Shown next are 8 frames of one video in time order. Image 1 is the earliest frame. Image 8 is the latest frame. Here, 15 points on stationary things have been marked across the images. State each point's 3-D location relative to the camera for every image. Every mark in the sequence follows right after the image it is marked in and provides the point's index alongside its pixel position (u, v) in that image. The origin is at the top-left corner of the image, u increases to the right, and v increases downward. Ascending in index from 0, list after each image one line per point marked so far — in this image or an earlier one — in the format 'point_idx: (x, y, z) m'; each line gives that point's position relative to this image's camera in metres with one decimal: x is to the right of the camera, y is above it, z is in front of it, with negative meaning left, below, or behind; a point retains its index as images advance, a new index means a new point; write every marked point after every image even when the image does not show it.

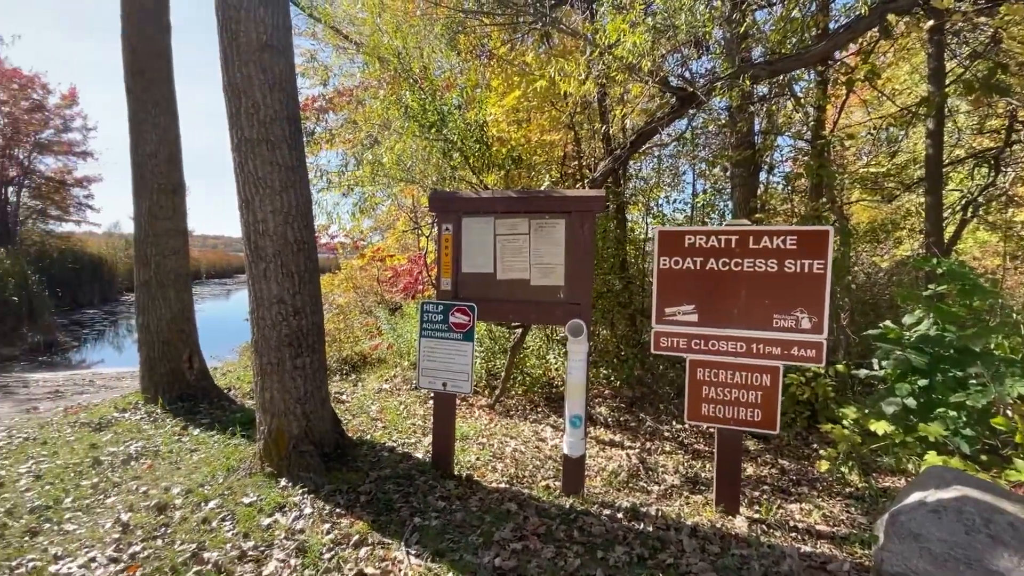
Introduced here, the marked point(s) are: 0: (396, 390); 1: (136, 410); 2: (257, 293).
0: (-1.5, -1.3, +6.2) m
1: (-4.1, -1.3, +5.3) m
2: (-1.8, 0.0, +3.4) m
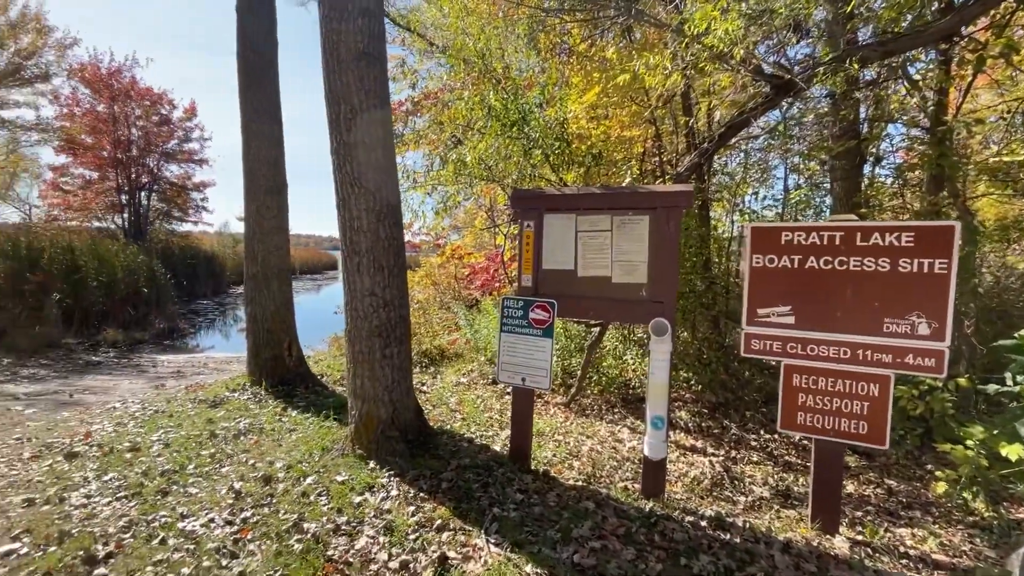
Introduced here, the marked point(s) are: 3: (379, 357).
0: (-0.5, -1.3, +6.3) m
1: (-3.2, -1.2, +5.9) m
2: (-1.2, 0.0, +3.6) m
3: (-1.0, -0.5, +3.6) m
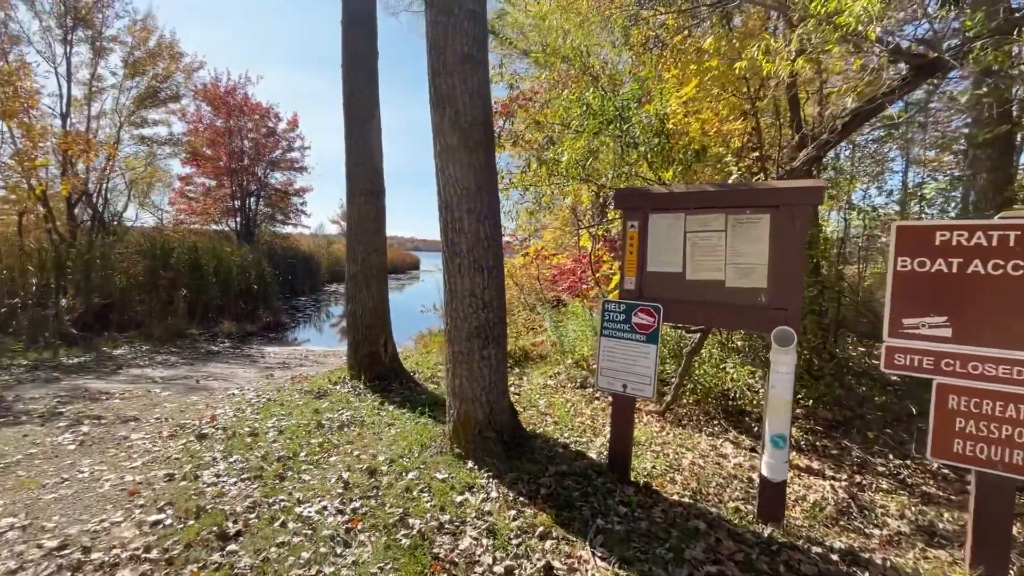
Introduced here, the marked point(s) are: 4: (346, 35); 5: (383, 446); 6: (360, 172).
0: (+0.6, -1.3, +6.2) m
1: (-2.1, -1.2, +6.2) m
2: (-0.5, 0.0, +3.7) m
3: (-0.3, -0.5, +3.7) m
4: (-2.1, +3.2, +6.2) m
5: (-1.1, -1.3, +4.1) m
6: (-2.0, +1.5, +6.3) m
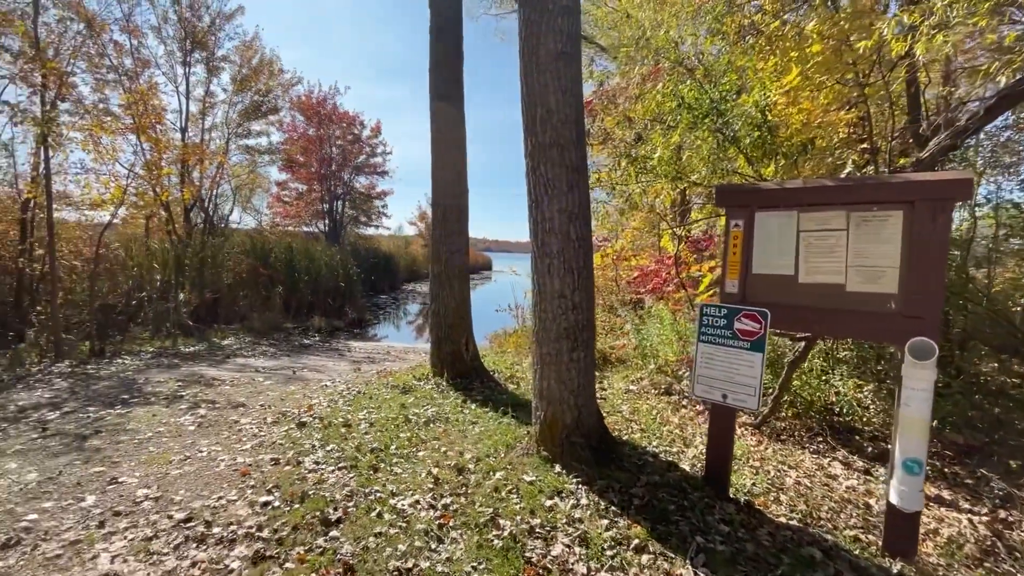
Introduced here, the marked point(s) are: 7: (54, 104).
0: (+1.6, -1.3, +6.0) m
1: (-1.1, -1.2, +6.4) m
2: (+0.2, 0.0, +3.6) m
3: (+0.4, -0.5, +3.6) m
4: (-1.0, +3.2, +6.4) m
5: (-0.4, -1.3, +4.2) m
6: (-0.9, +1.5, +6.4) m
7: (-9.7, +3.9, +10.2) m
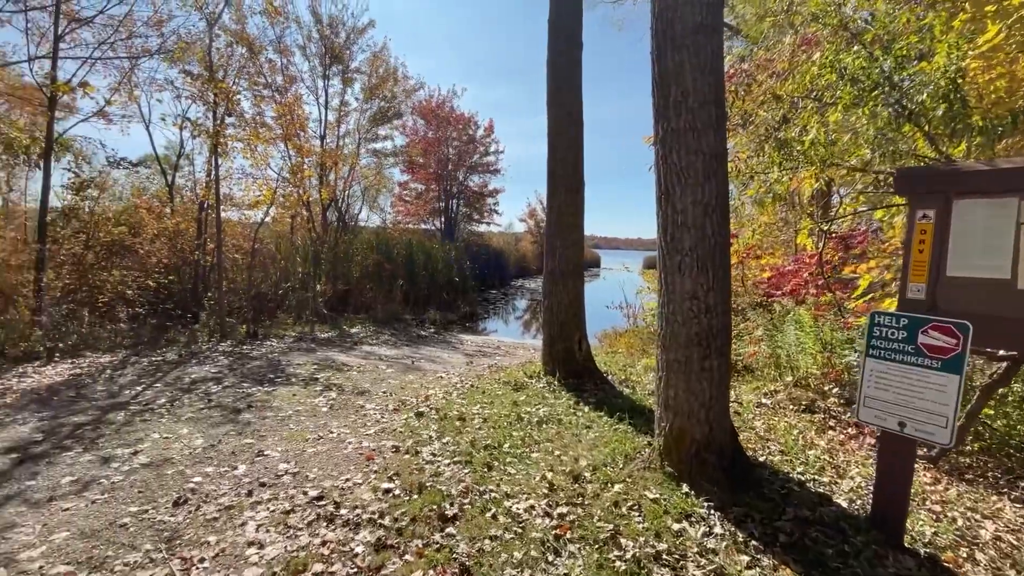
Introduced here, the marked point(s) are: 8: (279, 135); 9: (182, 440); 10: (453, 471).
0: (+2.9, -1.3, +5.3) m
1: (+0.4, -1.2, +6.3) m
2: (+1.1, 0.0, +3.3) m
3: (+1.2, -0.5, +3.2) m
4: (+0.5, +3.3, +6.2) m
5: (+0.6, -1.3, +4.0) m
6: (+0.6, +1.5, +6.3) m
7: (-7.0, +4.1, +11.9) m
8: (-6.0, +3.9, +12.4) m
9: (-3.0, -1.4, +4.4) m
10: (-0.5, -1.4, +3.7) m
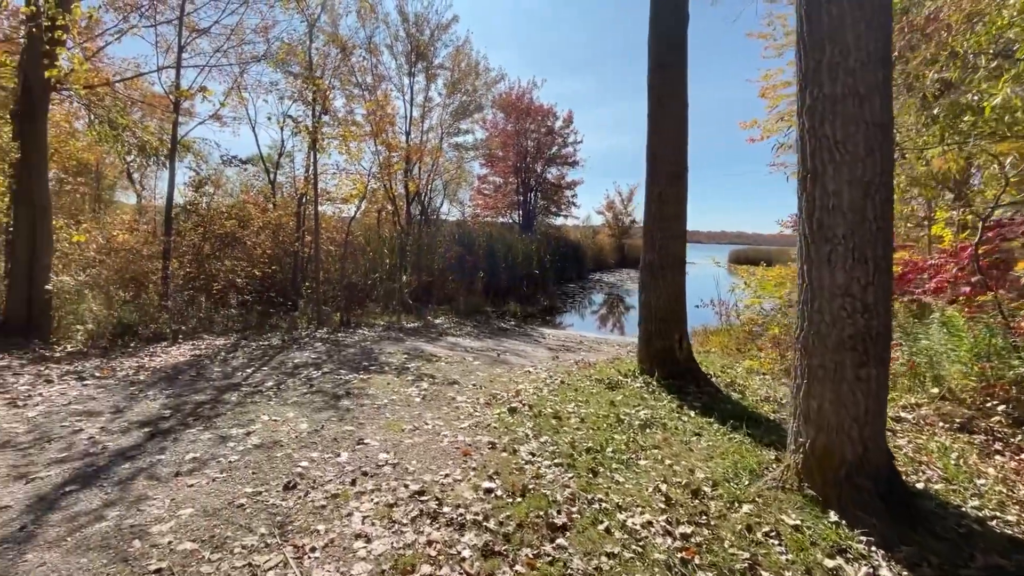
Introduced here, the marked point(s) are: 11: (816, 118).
0: (+3.9, -1.3, +4.6) m
1: (+1.5, -1.1, +5.9) m
2: (+1.8, 0.0, +2.8) m
3: (+1.9, -0.5, +2.8) m
4: (+1.7, +3.3, +5.8) m
5: (+1.4, -1.3, +3.6) m
6: (+1.8, +1.6, +5.8) m
7: (-4.9, +4.4, +12.5) m
8: (-3.8, +4.2, +12.9) m
9: (-2.1, -1.3, +4.6) m
10: (+0.3, -1.3, +3.5) m
11: (+1.7, +1.0, +2.8) m
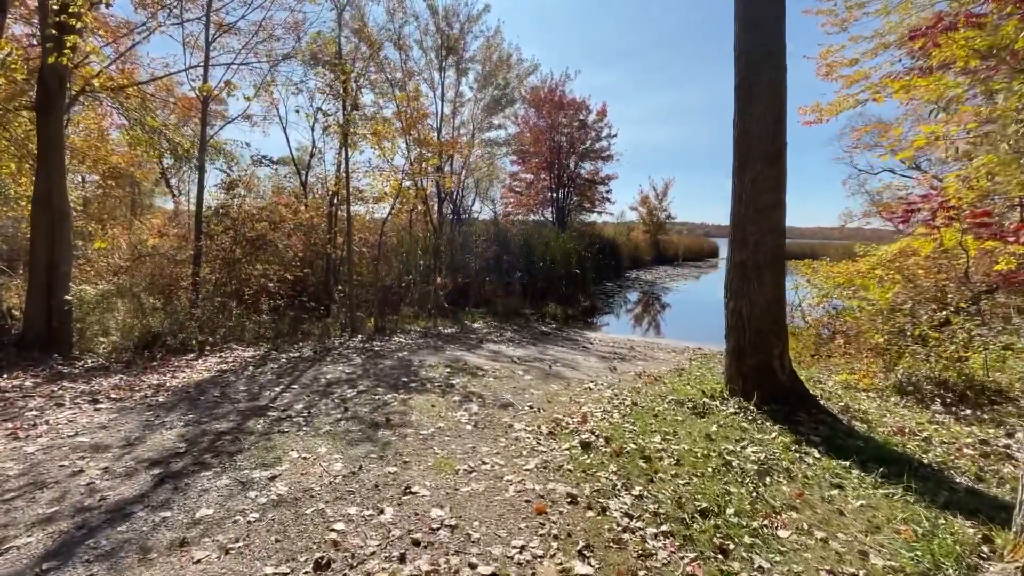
0: (+4.5, -1.3, +3.5) m
1: (+2.2, -1.1, +5.0) m
2: (+2.2, 0.0, +1.9) m
3: (+2.4, -0.6, +1.8) m
4: (+2.3, +3.3, +4.8) m
5: (+1.9, -1.3, +2.6) m
6: (+2.4, +1.6, +4.8) m
7: (-3.9, +4.3, +11.8) m
8: (-2.8, +4.1, +12.2) m
9: (-1.5, -1.4, +3.8) m
10: (+0.8, -1.4, +2.6) m
11: (+2.2, +0.9, +1.8) m
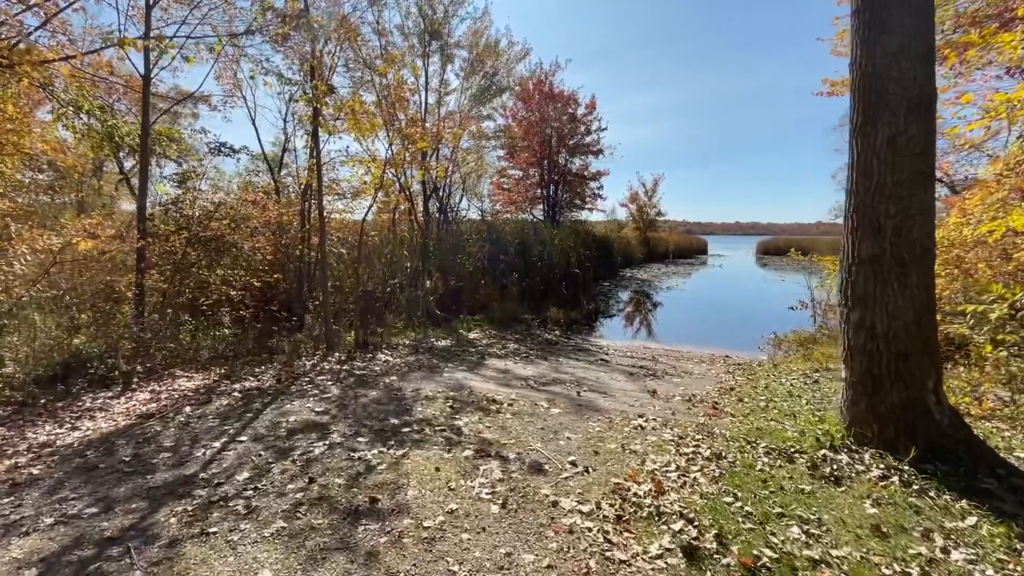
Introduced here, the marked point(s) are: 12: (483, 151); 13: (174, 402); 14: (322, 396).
0: (+4.8, -1.3, +2.1) m
1: (+2.5, -1.2, +3.5) m
2: (+2.6, -0.1, +0.4) m
3: (+2.8, -0.6, +0.3) m
4: (+2.5, +3.3, +3.3) m
5: (+2.3, -1.4, +1.2) m
6: (+2.7, +1.5, +3.4) m
7: (-4.0, +4.1, +10.2) m
8: (-2.8, +3.9, +10.6) m
9: (-1.2, -1.5, +2.2) m
10: (+1.2, -1.5, +1.1) m
11: (+2.6, +0.9, +0.4) m
12: (-1.0, +5.2, +18.1) m
13: (-3.7, -1.2, +5.2) m
14: (-2.2, -1.2, +5.6) m
